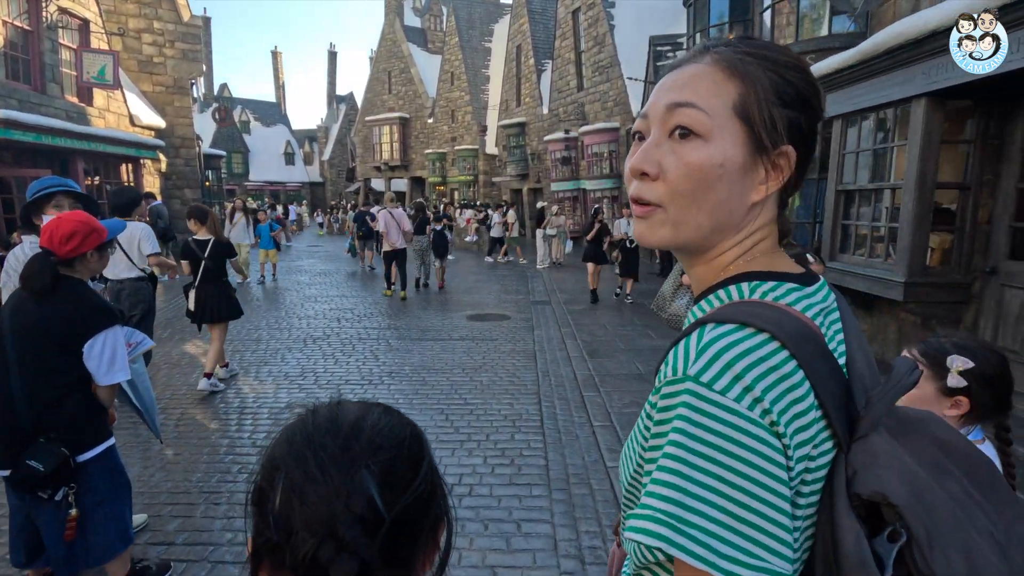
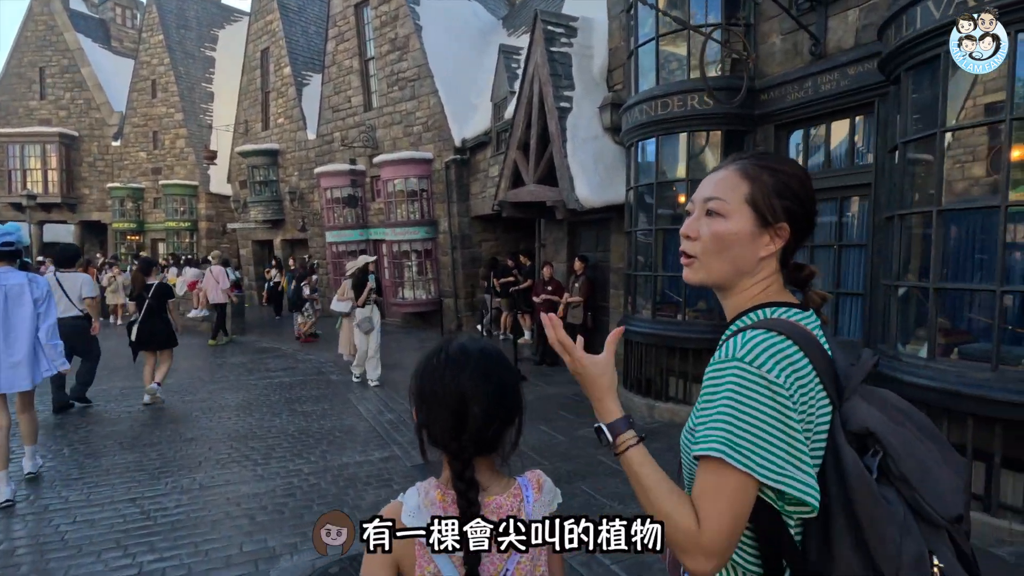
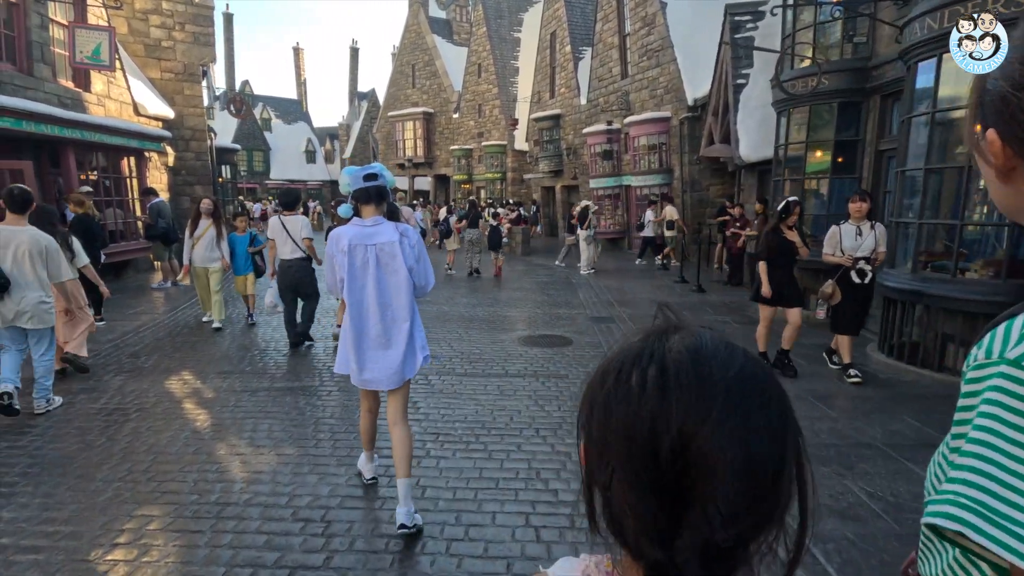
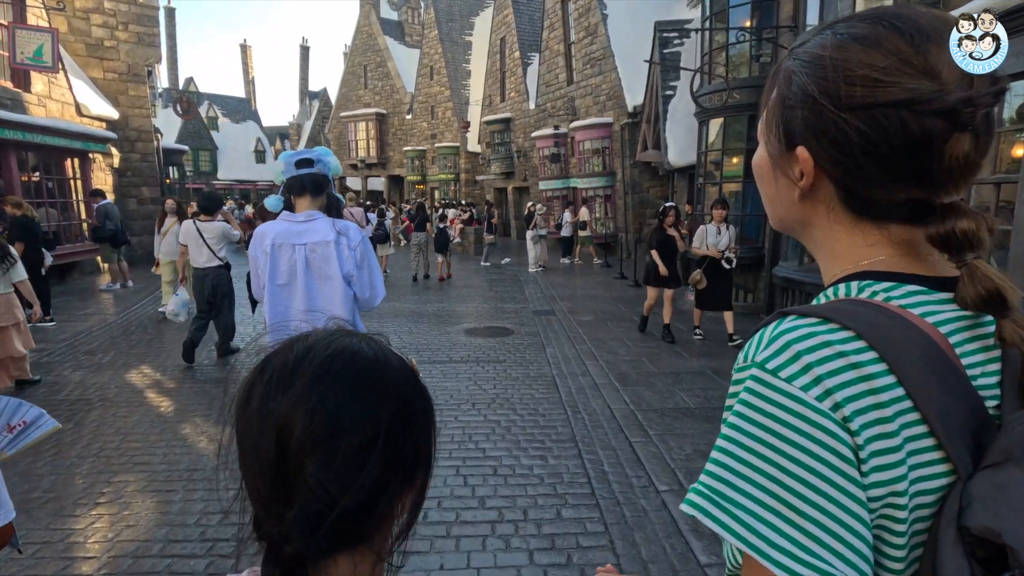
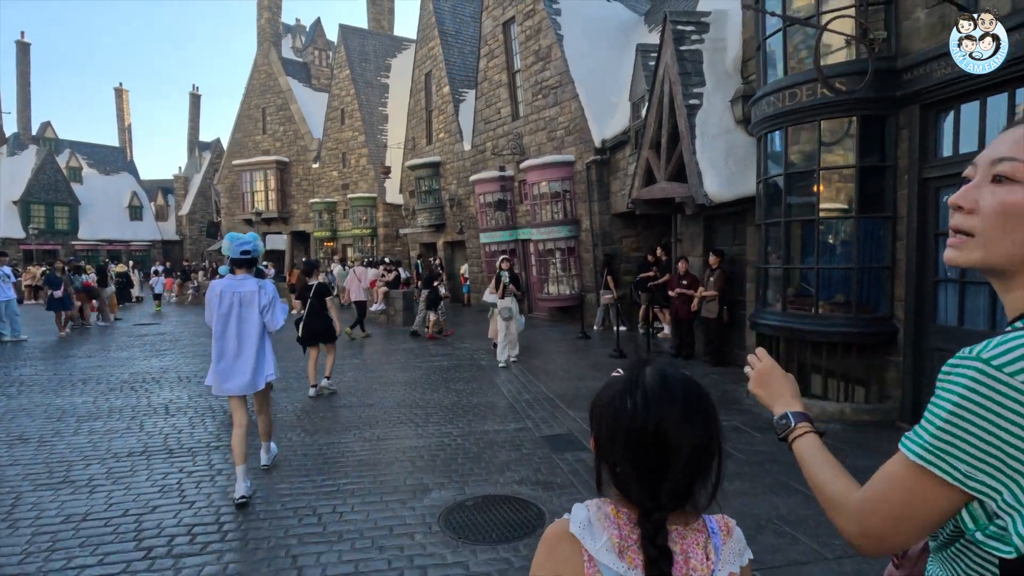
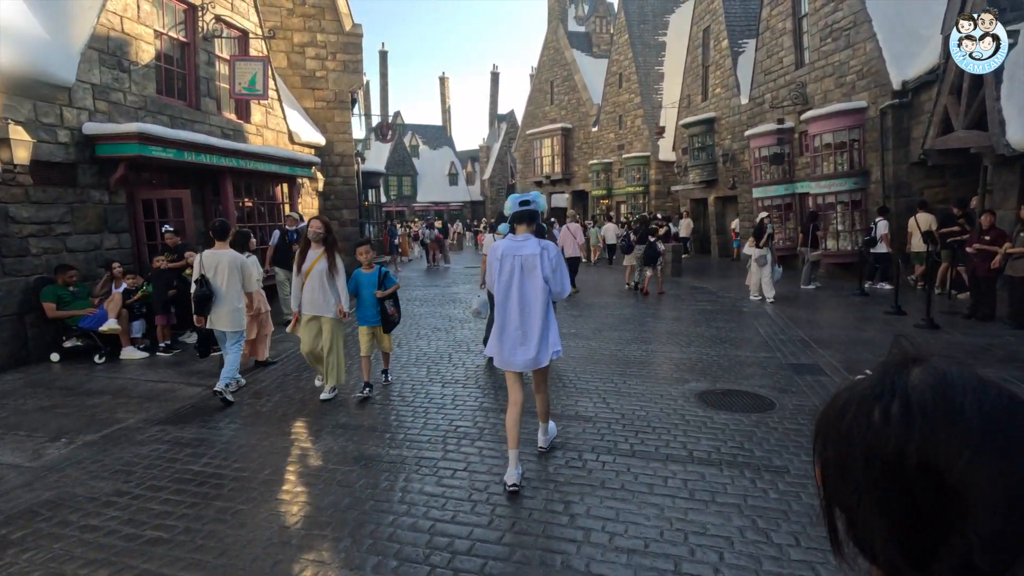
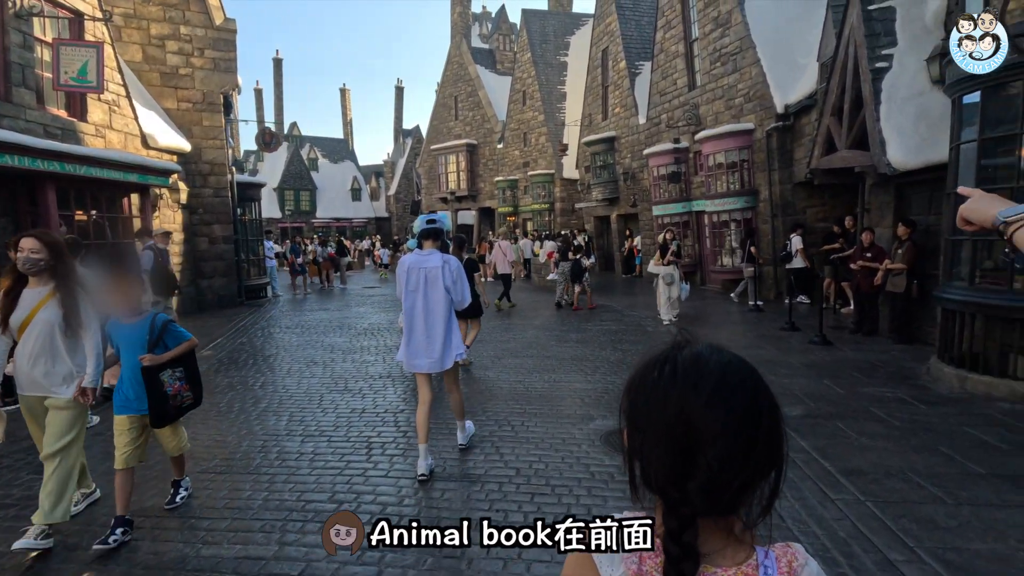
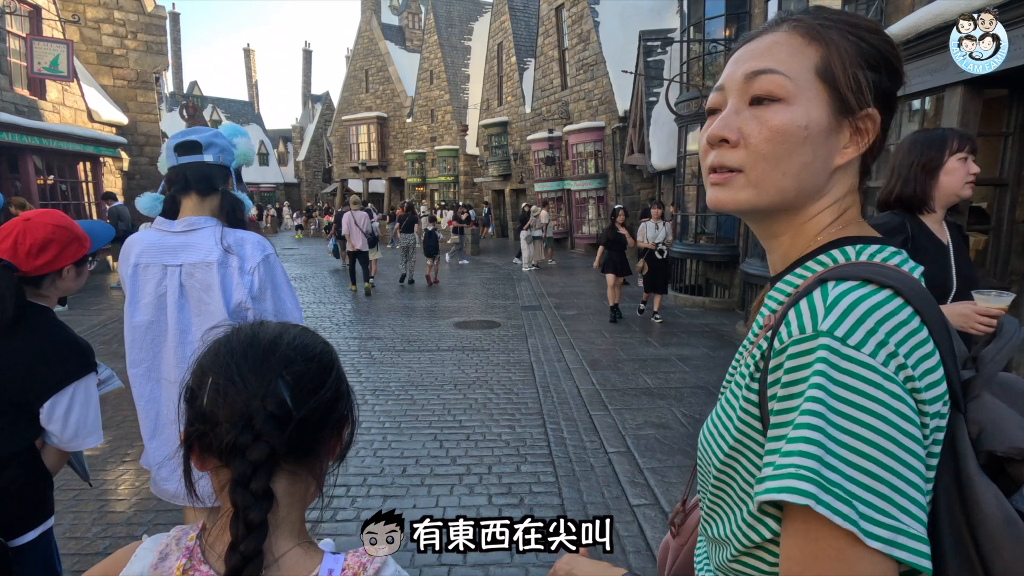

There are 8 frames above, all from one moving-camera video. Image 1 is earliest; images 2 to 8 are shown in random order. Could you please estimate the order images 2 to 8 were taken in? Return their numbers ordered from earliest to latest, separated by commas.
8, 4, 3, 6, 7, 5, 2
